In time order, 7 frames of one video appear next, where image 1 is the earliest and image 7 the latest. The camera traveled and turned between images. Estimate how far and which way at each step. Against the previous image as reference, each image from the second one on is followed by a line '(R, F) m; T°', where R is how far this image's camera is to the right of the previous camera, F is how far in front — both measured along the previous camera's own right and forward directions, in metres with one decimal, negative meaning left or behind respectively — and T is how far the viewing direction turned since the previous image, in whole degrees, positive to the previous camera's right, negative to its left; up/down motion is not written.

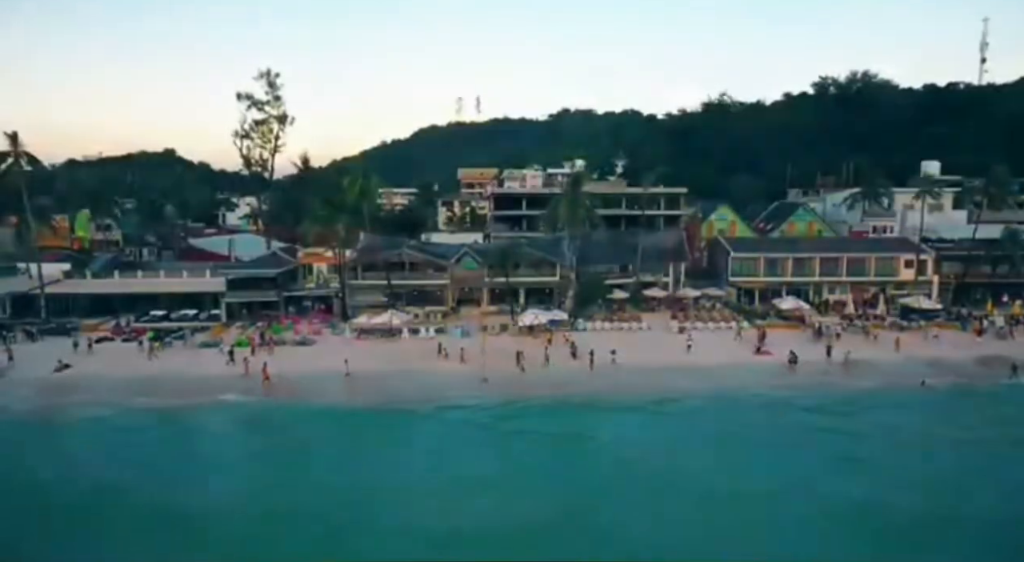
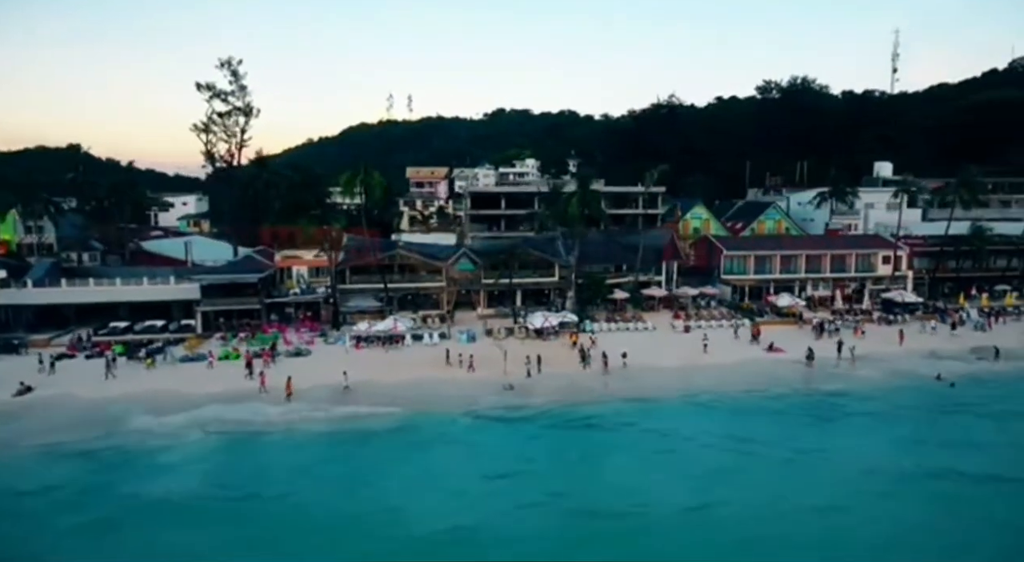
(-6.6, +1.9) m; +8°
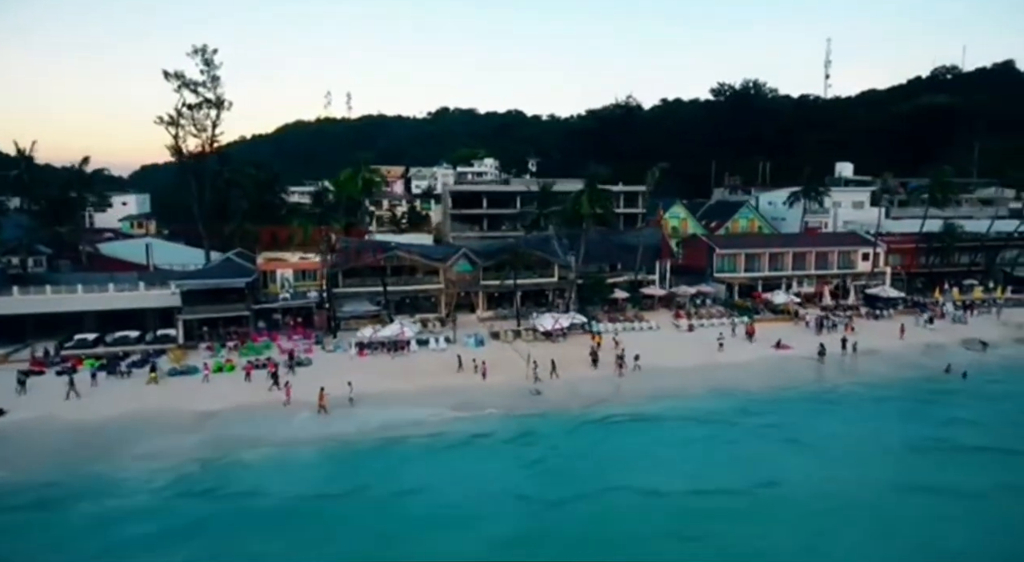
(-5.6, +1.6) m; +6°
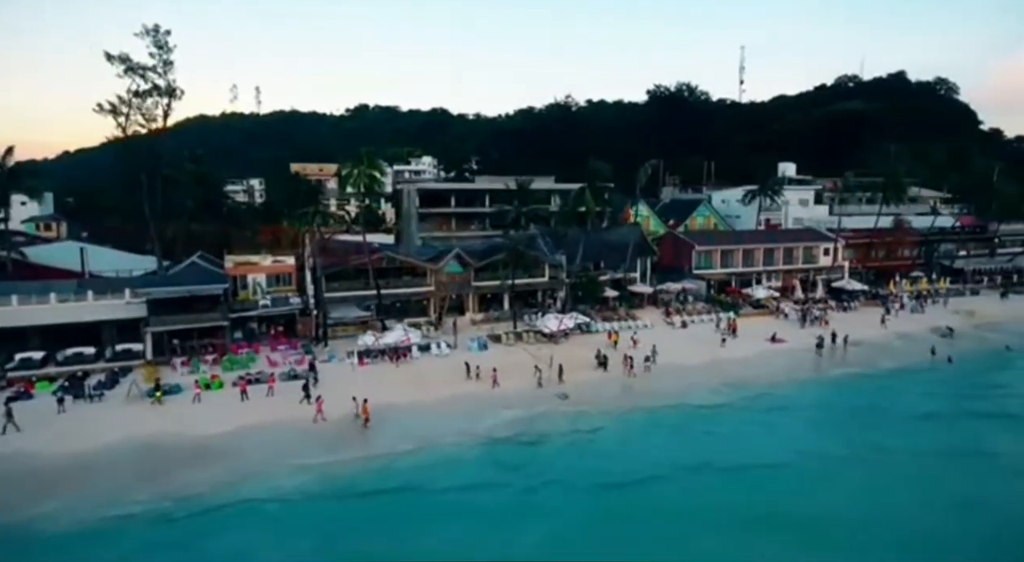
(-6.7, +2.2) m; +9°
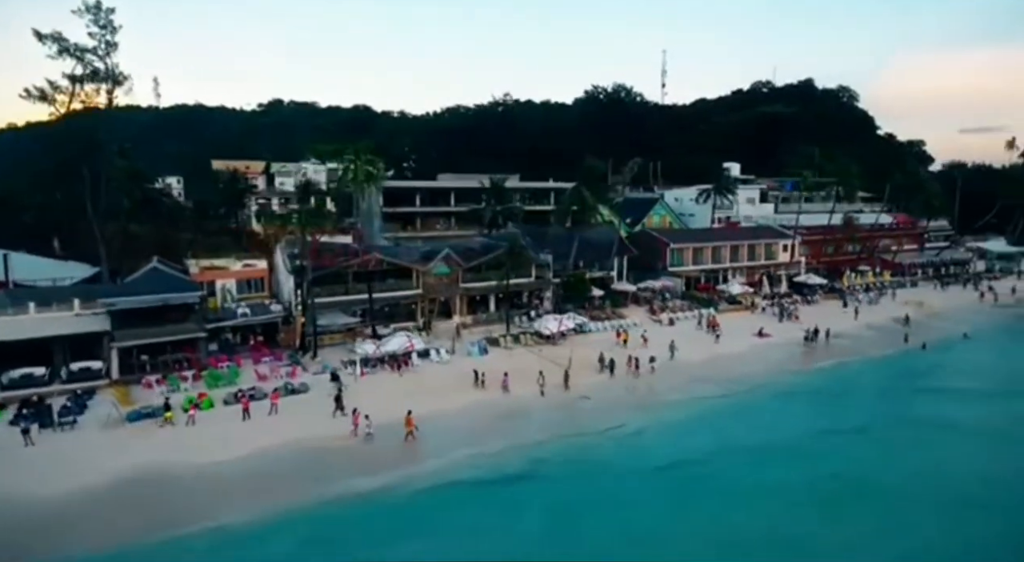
(-6.0, +2.1) m; +8°
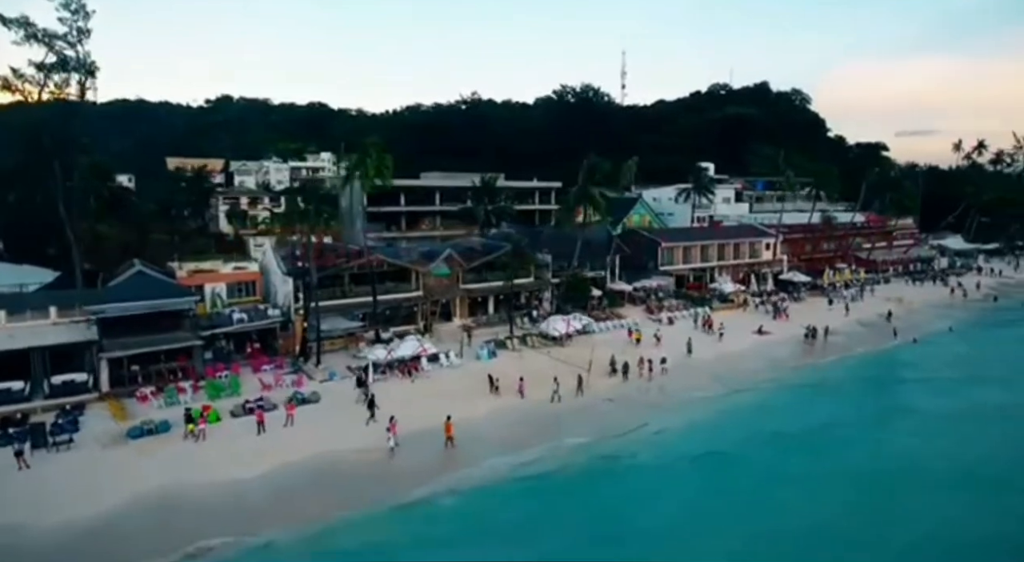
(-3.7, +1.3) m; +5°
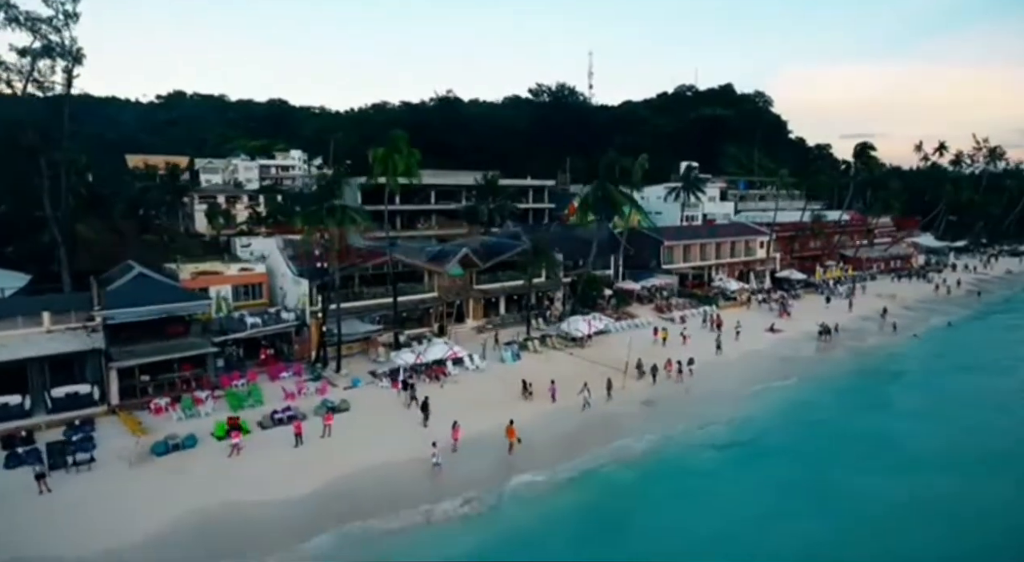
(-4.2, +1.5) m; +4°
